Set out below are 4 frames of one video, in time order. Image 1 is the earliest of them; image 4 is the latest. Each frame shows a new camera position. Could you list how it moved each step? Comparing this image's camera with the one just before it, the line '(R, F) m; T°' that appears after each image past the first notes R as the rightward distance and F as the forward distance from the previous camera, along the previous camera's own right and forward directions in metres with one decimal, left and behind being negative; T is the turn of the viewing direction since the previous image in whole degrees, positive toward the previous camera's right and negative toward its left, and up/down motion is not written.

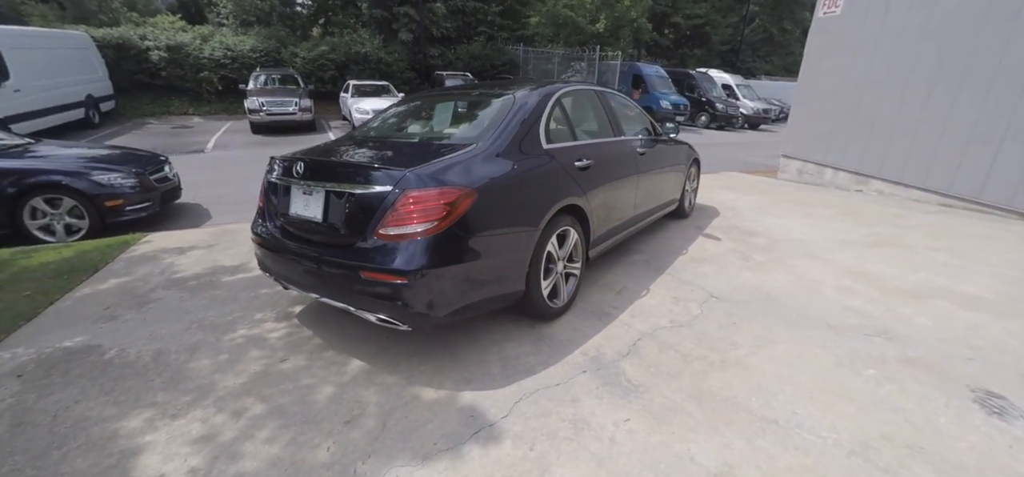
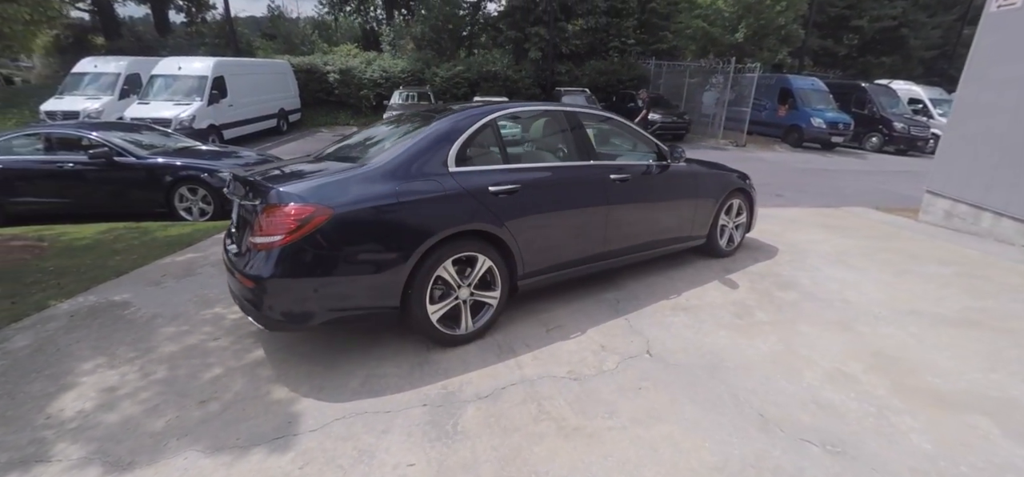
(+1.5, +0.4) m; -19°
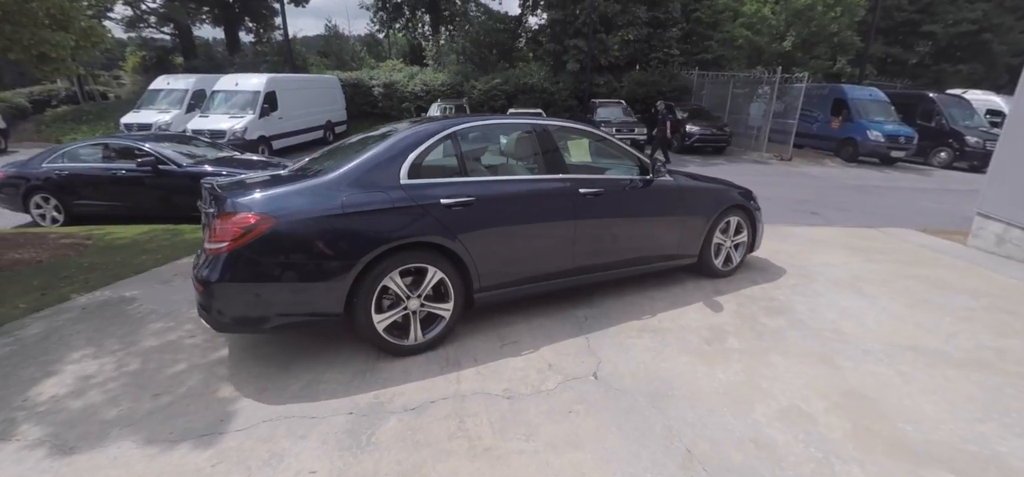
(+0.6, +0.1) m; -6°
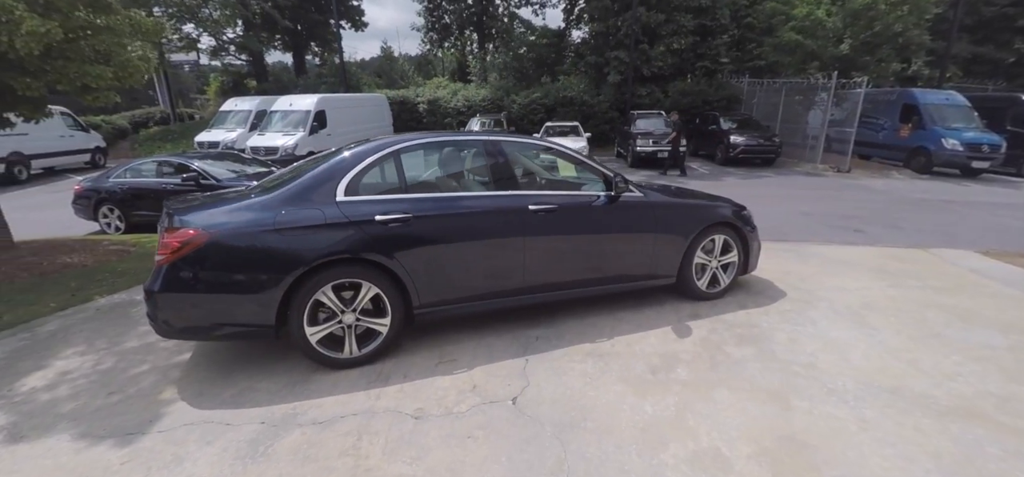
(+0.8, +0.1) m; -8°
